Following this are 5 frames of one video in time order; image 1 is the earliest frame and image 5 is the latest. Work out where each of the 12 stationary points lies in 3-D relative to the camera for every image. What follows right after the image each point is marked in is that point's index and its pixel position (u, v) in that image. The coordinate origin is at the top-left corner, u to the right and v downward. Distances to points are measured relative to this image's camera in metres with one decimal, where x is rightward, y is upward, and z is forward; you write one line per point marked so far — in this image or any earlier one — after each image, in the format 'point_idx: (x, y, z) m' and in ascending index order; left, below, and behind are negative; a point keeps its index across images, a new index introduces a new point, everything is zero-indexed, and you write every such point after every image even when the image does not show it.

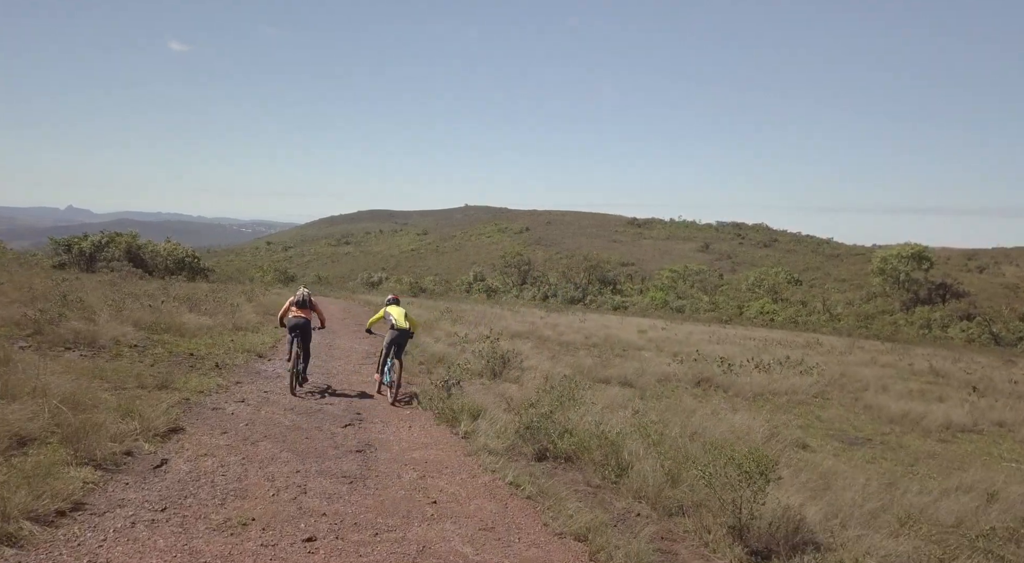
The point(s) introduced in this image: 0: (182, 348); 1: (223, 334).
0: (-7.1, -1.4, +15.1) m
1: (-7.3, -1.3, +17.7) m
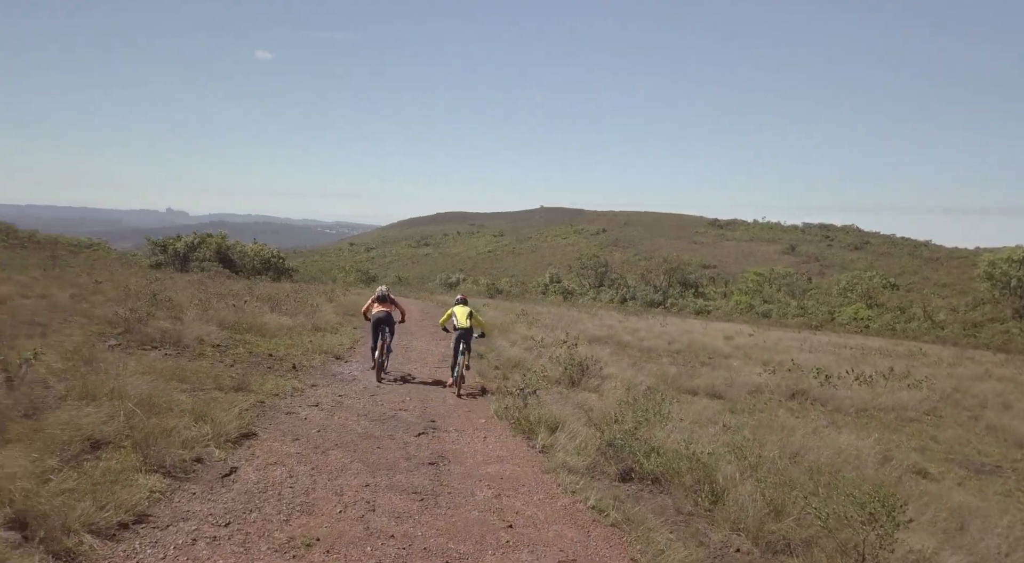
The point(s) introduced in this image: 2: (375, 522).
0: (-5.4, -1.4, +15.2) m
1: (-5.3, -1.3, +17.8) m
2: (-1.1, -2.0, +5.9) m
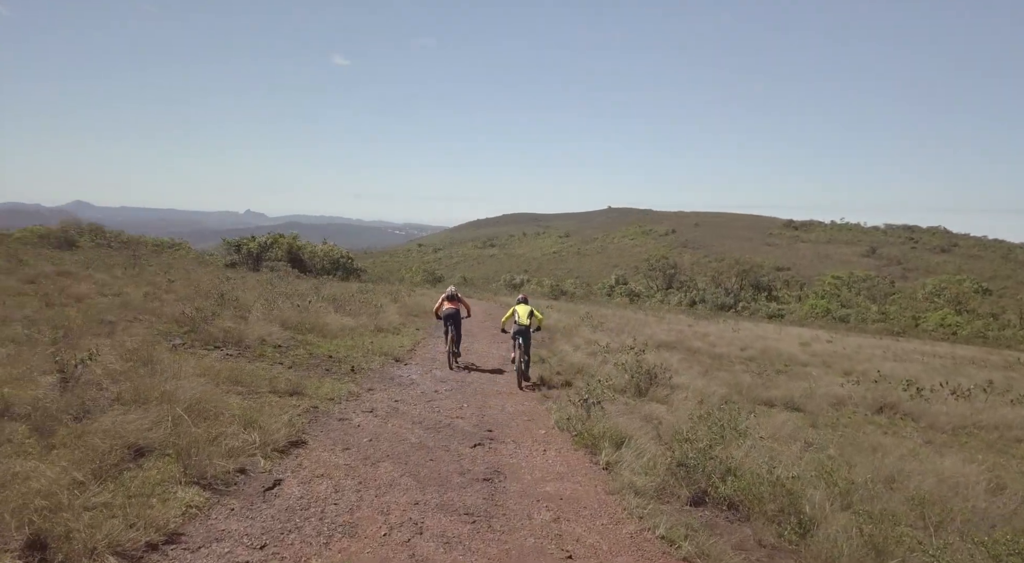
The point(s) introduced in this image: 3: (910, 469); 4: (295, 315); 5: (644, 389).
0: (-4.1, -1.5, +15.1) m
1: (-3.7, -1.4, +17.7) m
2: (-0.7, -2.0, +5.4) m
3: (+4.6, -2.2, +8.1) m
4: (-5.8, -0.9, +18.9) m
5: (+2.3, -1.9, +12.4) m
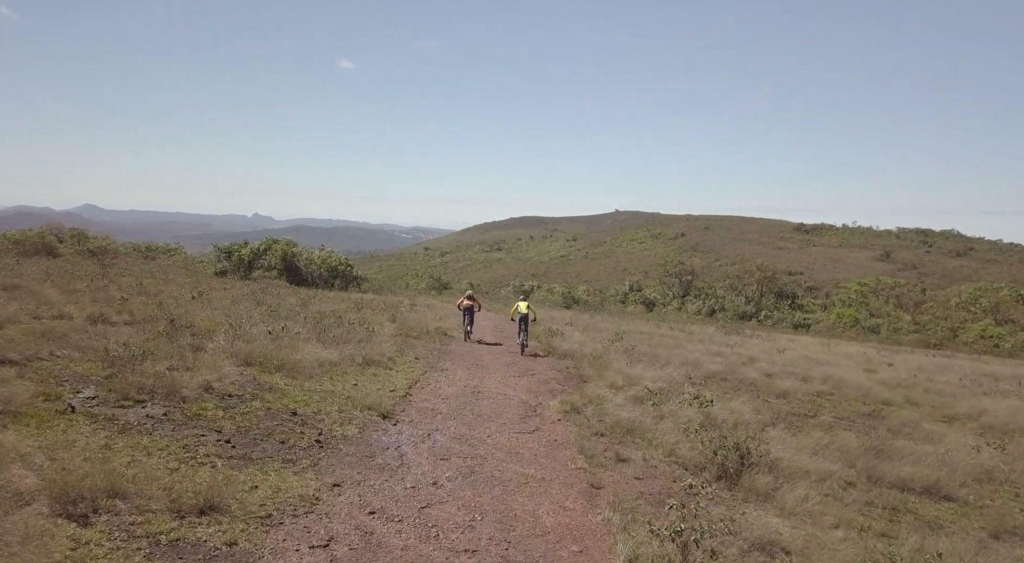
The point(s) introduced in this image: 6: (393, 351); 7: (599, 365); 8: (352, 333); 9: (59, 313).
0: (-3.6, -1.9, +11.4) m
1: (-3.3, -1.8, +14.0) m
2: (-0.4, -2.4, +1.6) m
3: (+4.9, -2.6, +4.3) m
4: (-5.4, -1.4, +15.2) m
5: (+2.7, -2.3, +8.6) m
6: (-3.0, -1.7, +17.7) m
7: (+2.2, -2.1, +18.2) m
8: (-4.3, -1.4, +19.1) m
9: (-11.5, -0.8, +17.9) m
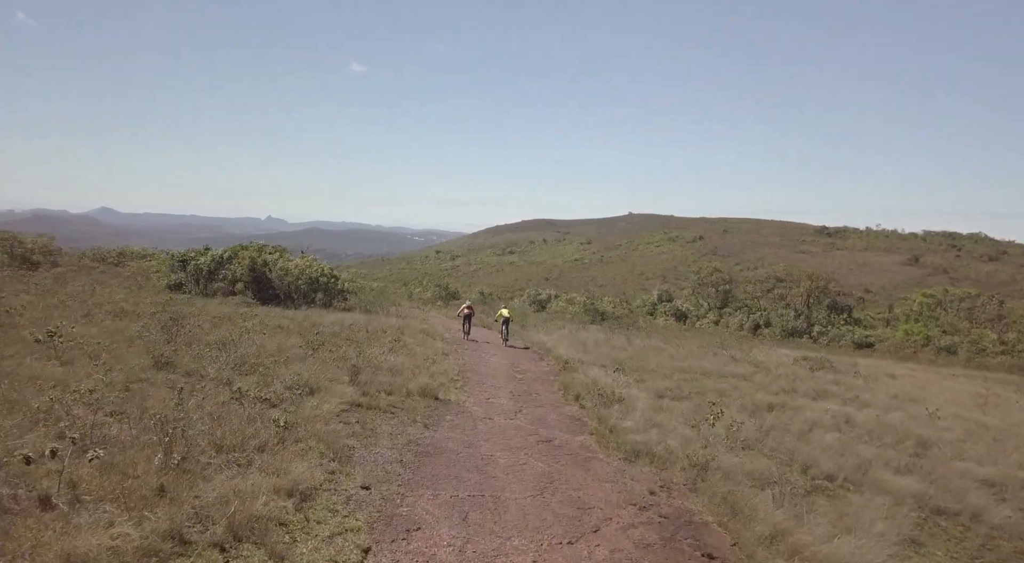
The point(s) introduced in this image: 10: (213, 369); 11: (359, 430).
0: (-3.2, -2.6, +2.5) m
1: (-2.8, -2.6, +5.1) m
2: (-0.1, -3.1, -7.3) m
3: (+5.2, -3.3, -4.7) m
4: (-4.9, -2.1, +6.4) m
5: (+3.1, -3.0, -0.4) m
6: (-2.5, -2.5, +8.8) m
7: (+2.8, -2.8, +9.2) m
8: (-3.8, -2.1, +10.2) m
9: (-11.0, -1.5, +9.2) m
10: (-6.1, -1.8, +14.5) m
11: (-2.5, -2.5, +11.8) m
